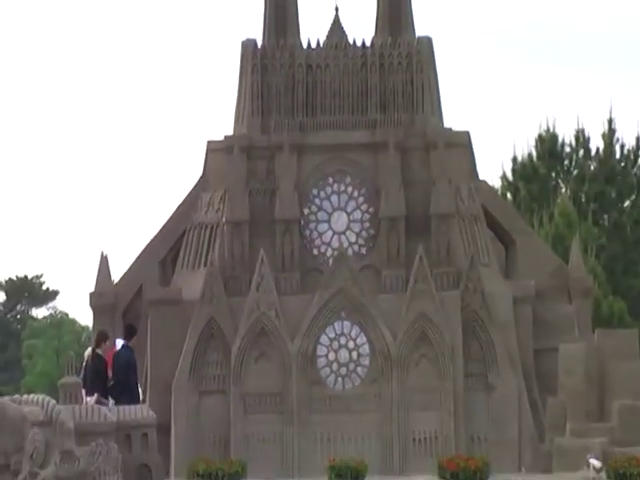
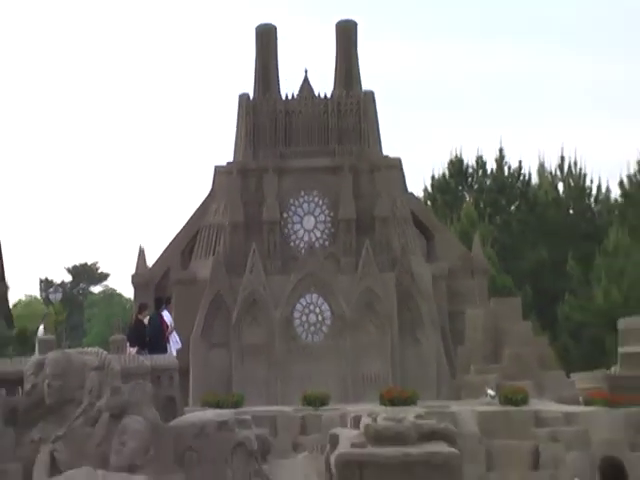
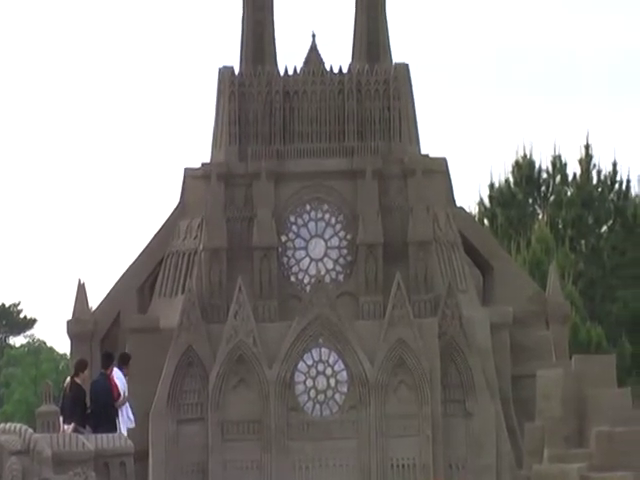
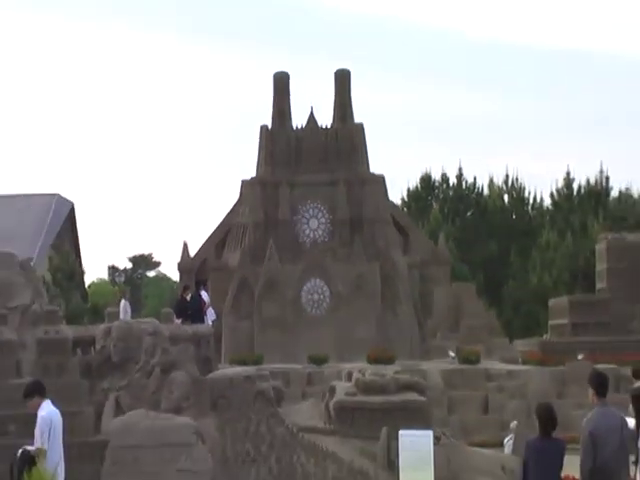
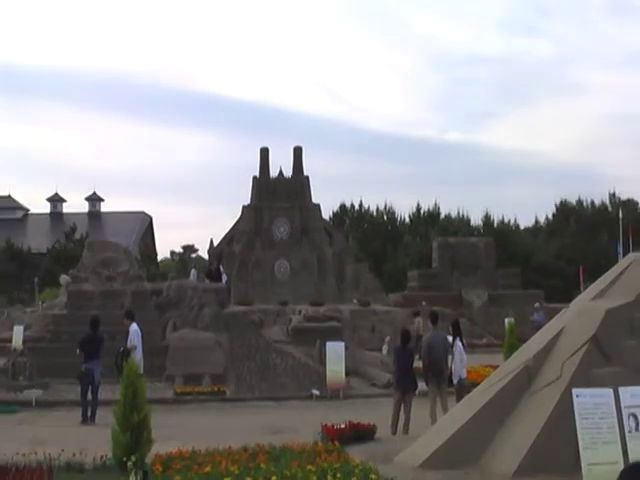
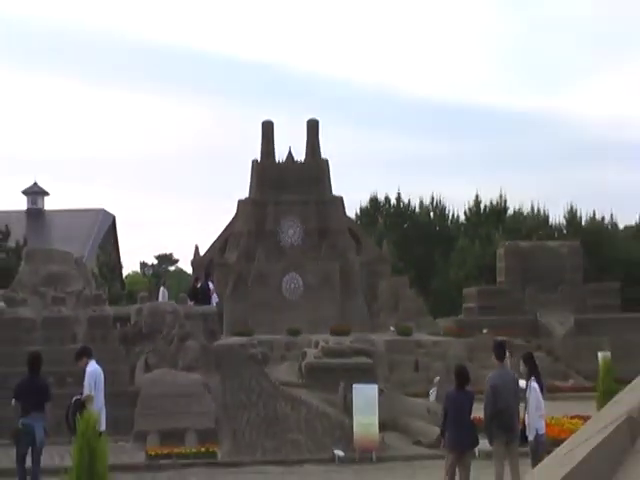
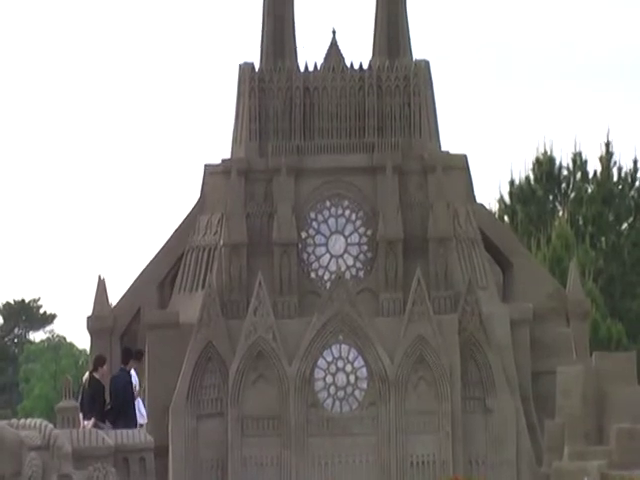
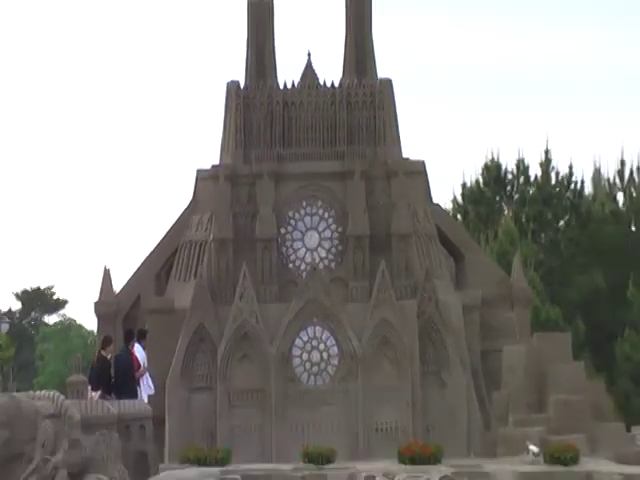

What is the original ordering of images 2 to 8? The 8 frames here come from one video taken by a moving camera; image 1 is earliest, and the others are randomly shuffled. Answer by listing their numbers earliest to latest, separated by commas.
7, 3, 8, 2, 4, 6, 5
